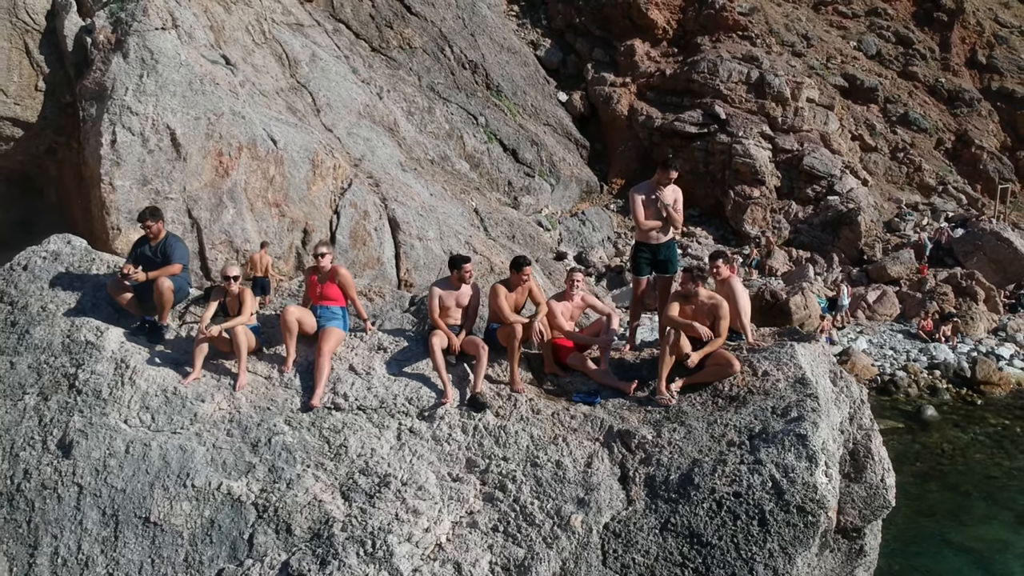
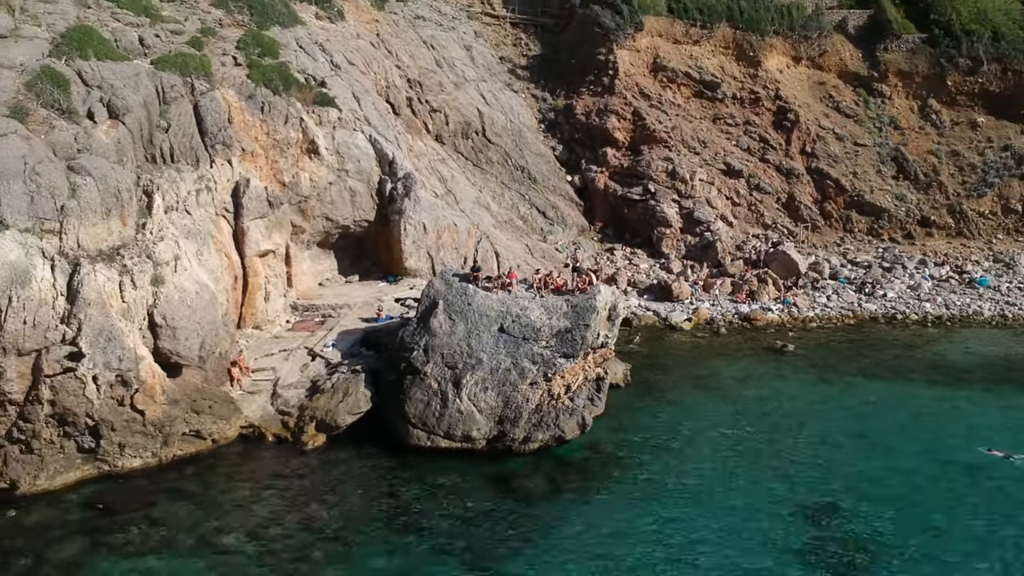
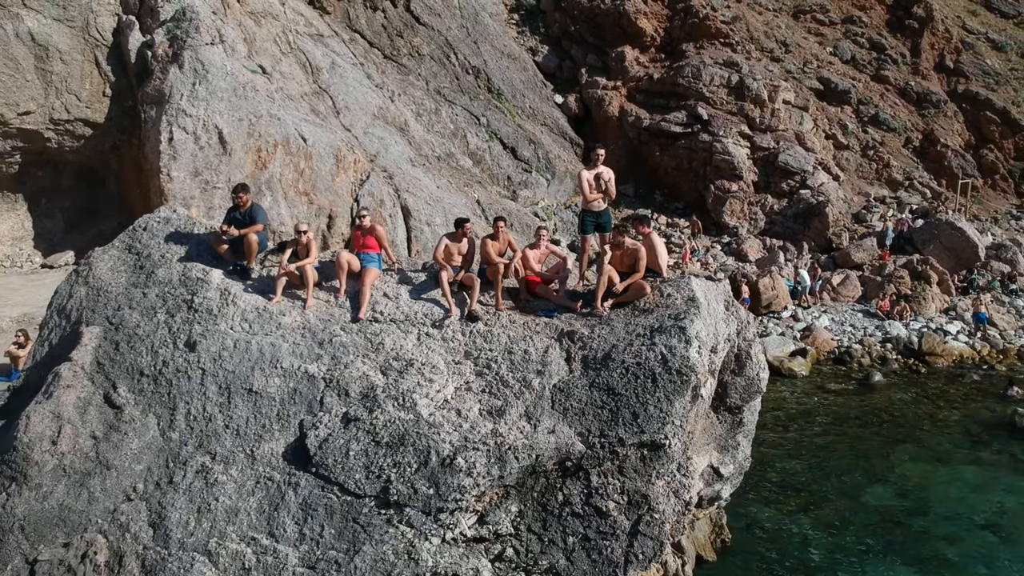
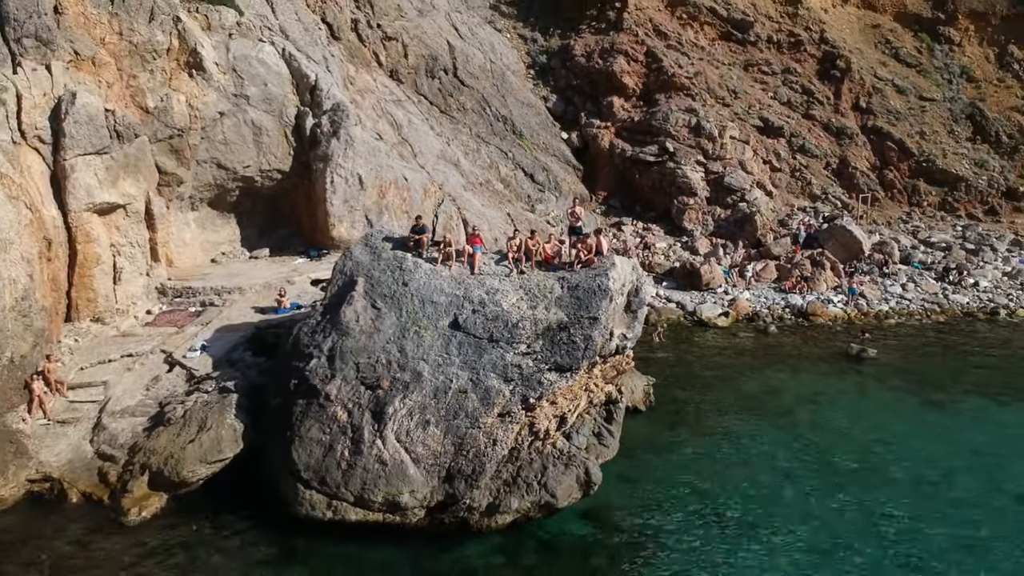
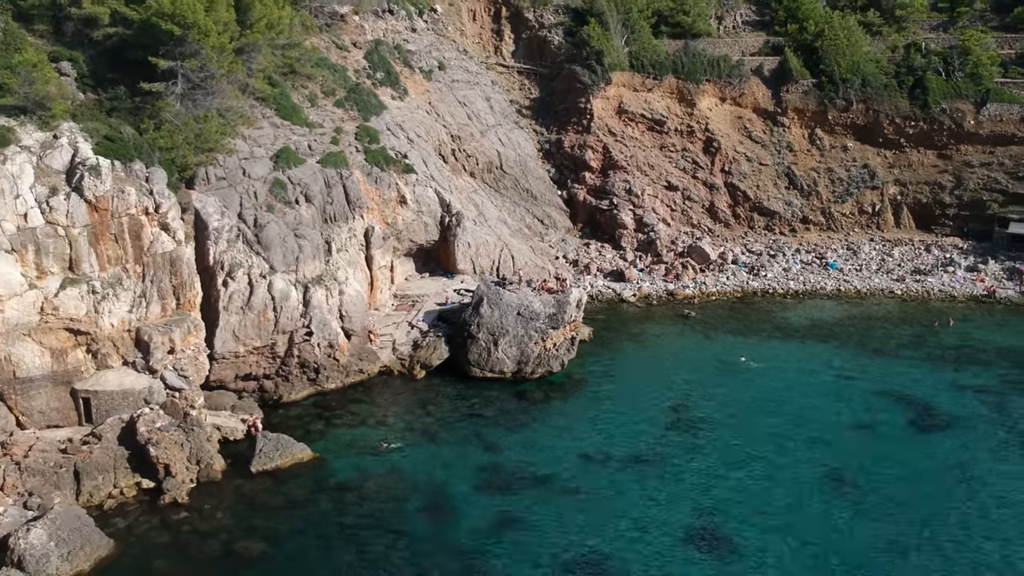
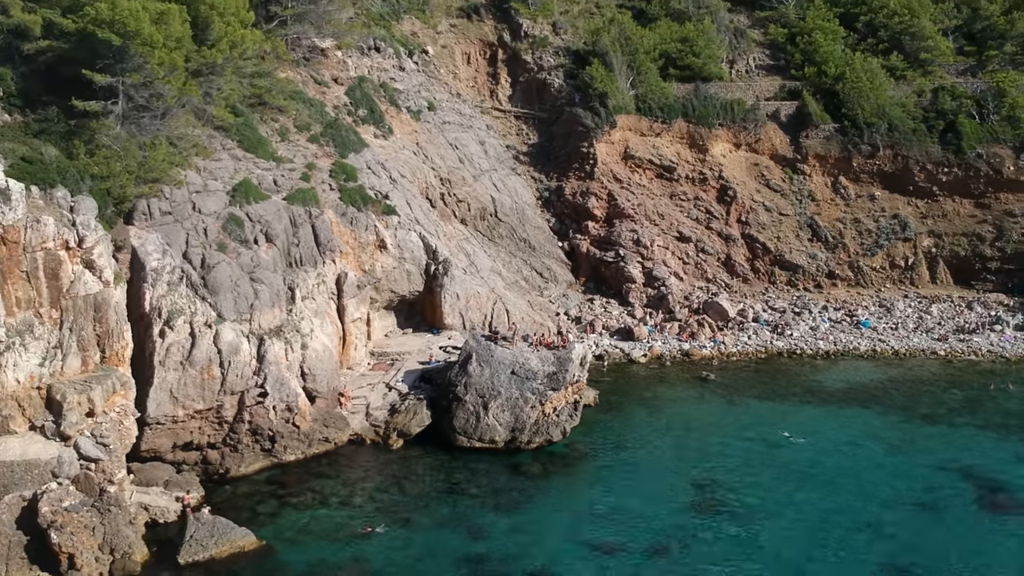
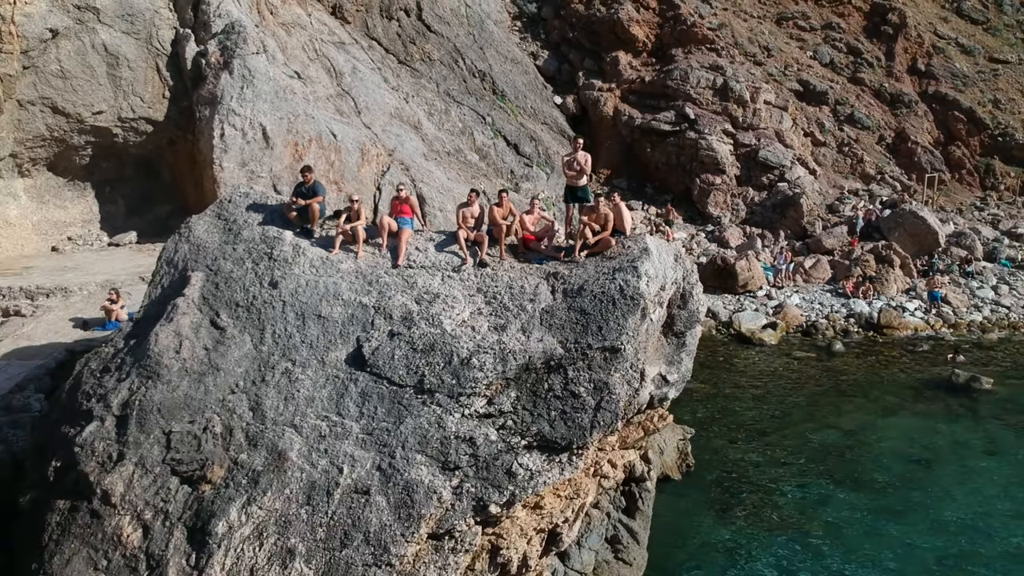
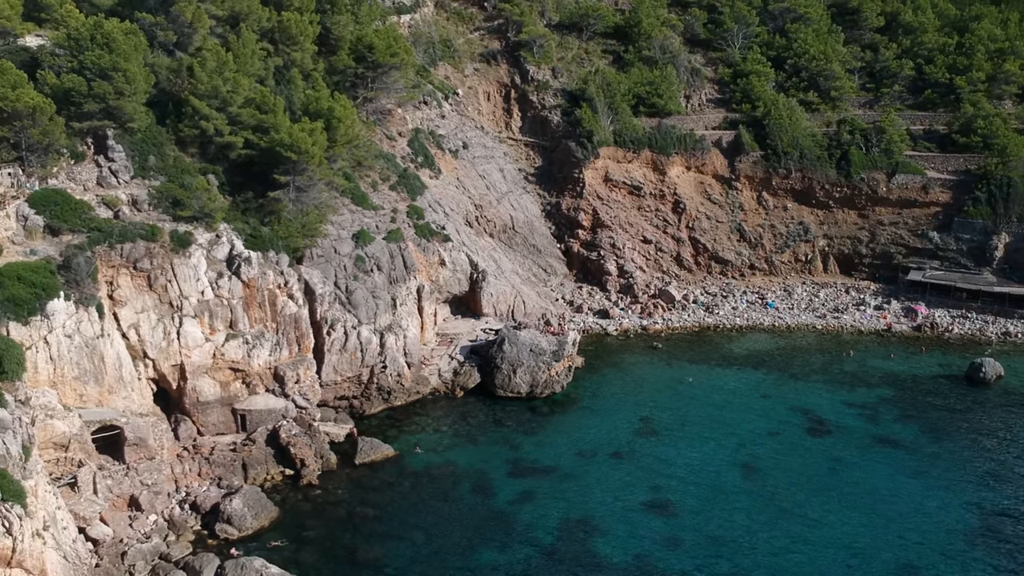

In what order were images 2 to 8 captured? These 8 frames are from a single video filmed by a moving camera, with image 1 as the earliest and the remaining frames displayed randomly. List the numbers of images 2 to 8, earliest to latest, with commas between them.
3, 7, 4, 2, 6, 5, 8
